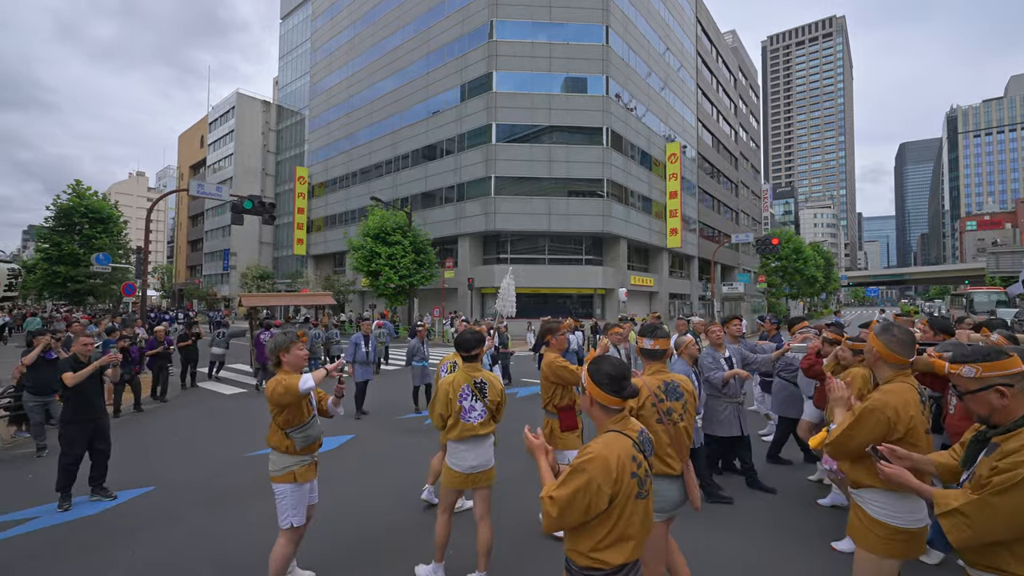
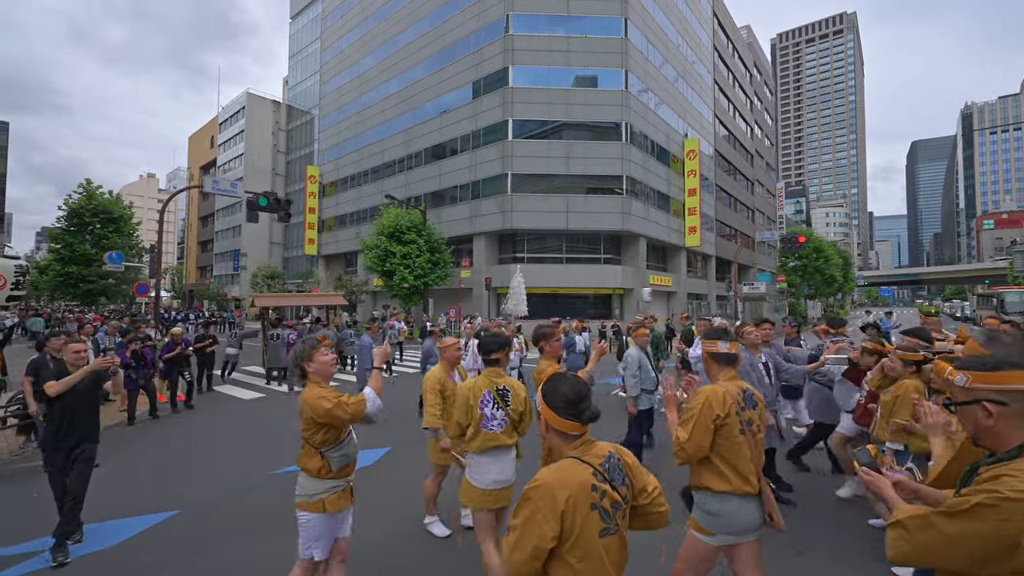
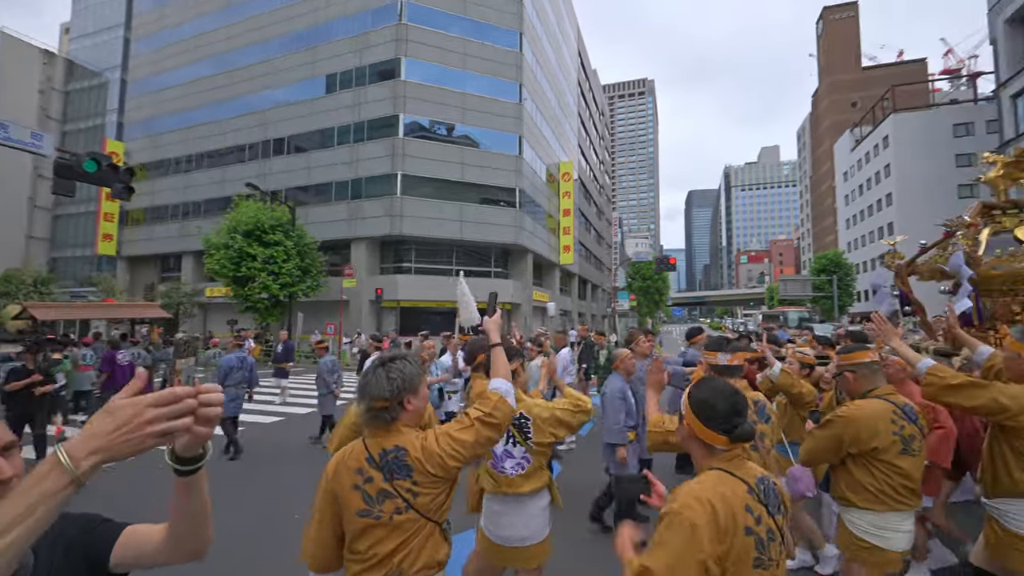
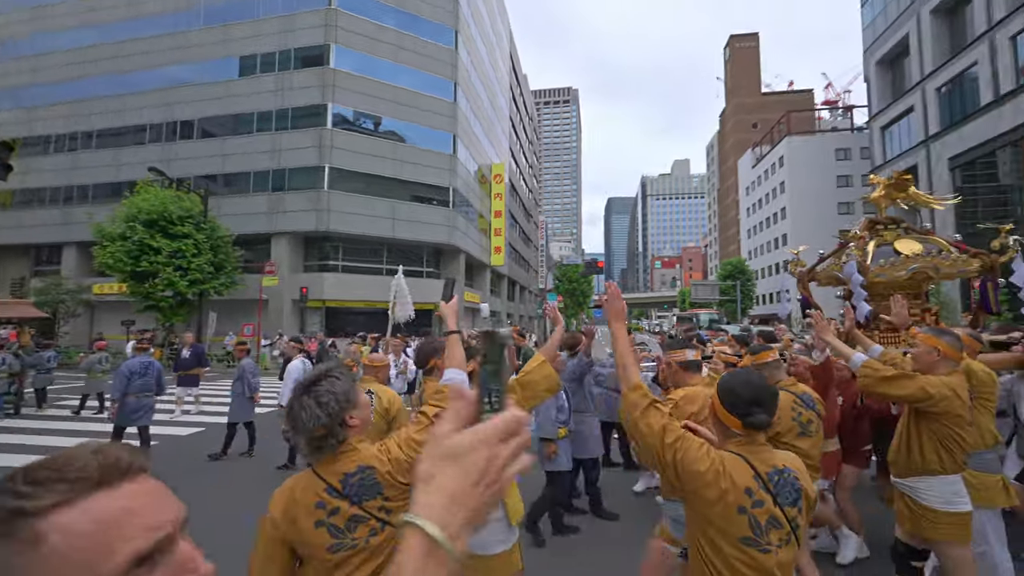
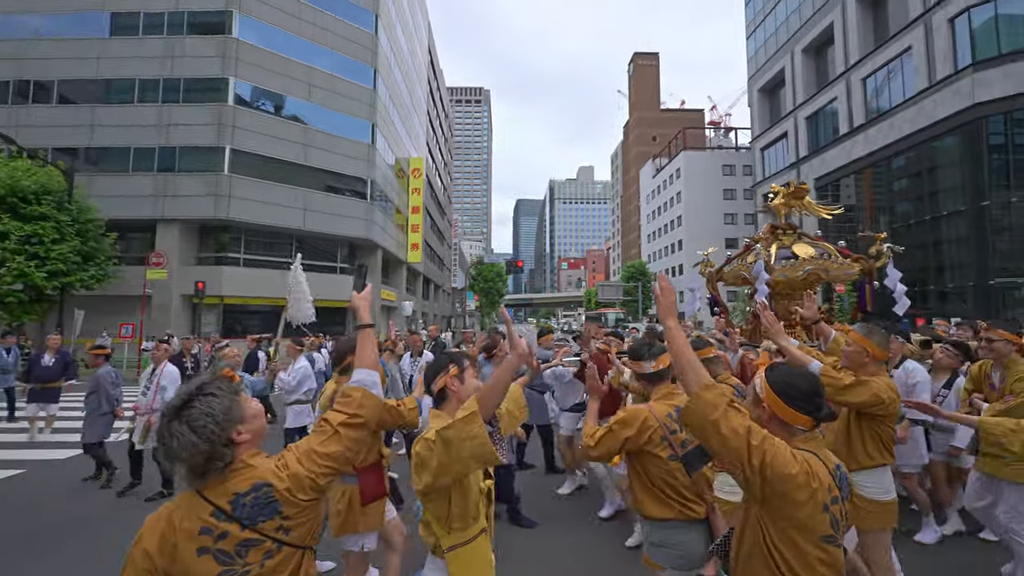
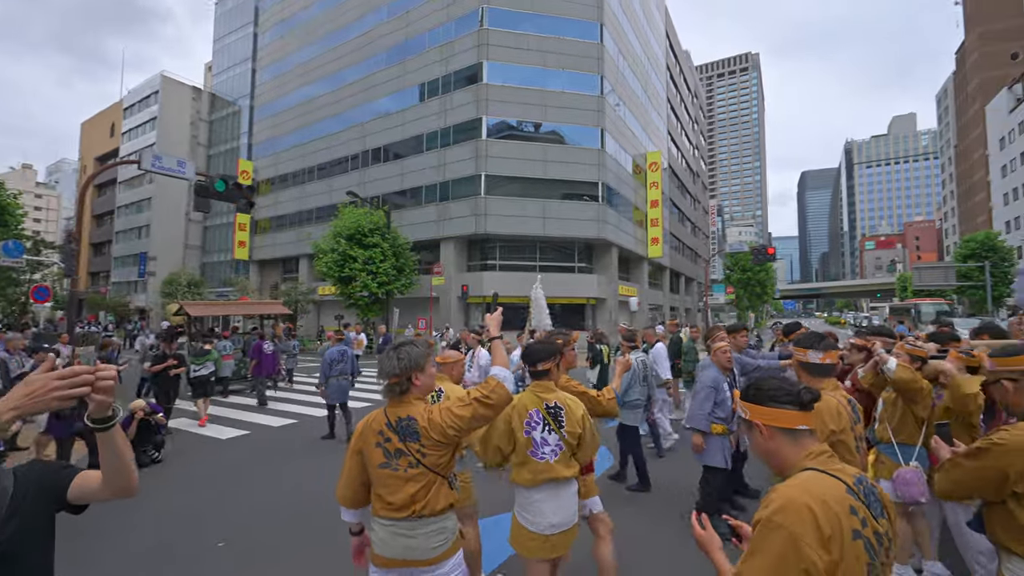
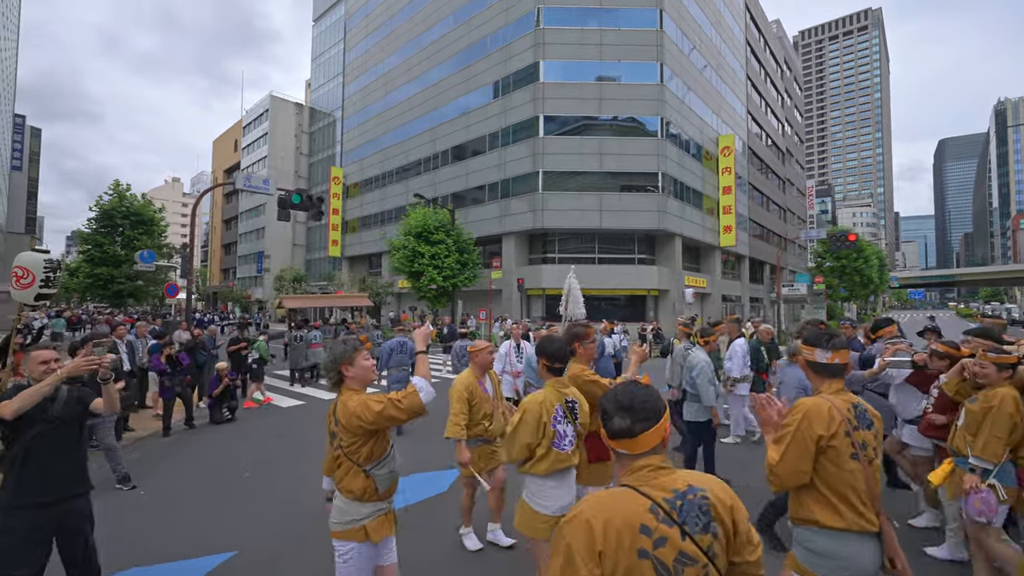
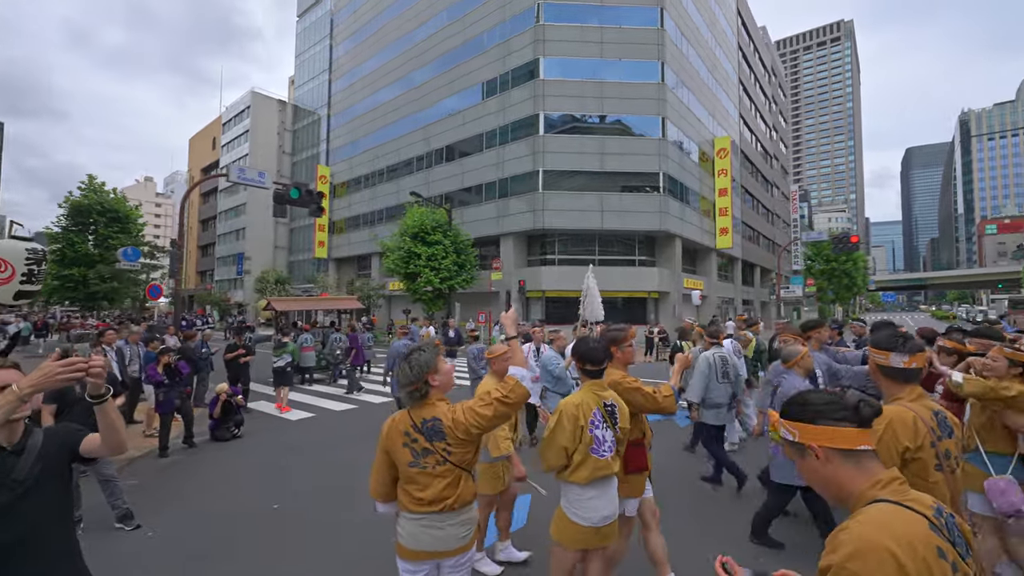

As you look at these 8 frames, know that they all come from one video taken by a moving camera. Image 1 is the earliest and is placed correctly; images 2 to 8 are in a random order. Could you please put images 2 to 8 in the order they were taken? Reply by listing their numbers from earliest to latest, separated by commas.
2, 7, 8, 6, 3, 4, 5
